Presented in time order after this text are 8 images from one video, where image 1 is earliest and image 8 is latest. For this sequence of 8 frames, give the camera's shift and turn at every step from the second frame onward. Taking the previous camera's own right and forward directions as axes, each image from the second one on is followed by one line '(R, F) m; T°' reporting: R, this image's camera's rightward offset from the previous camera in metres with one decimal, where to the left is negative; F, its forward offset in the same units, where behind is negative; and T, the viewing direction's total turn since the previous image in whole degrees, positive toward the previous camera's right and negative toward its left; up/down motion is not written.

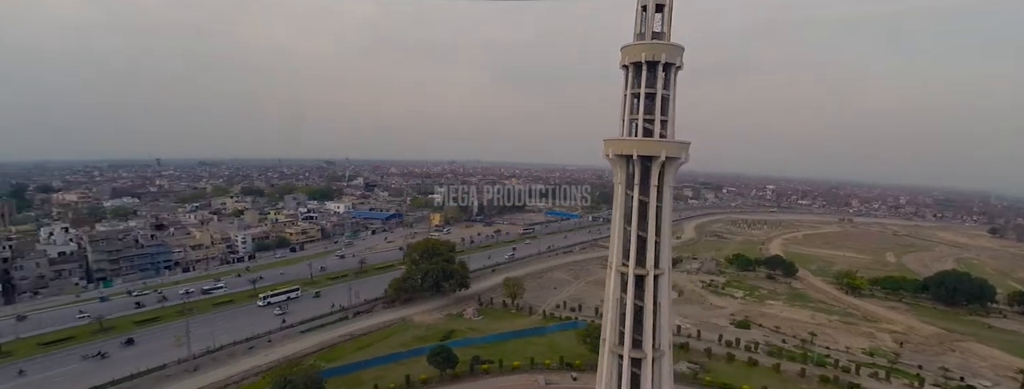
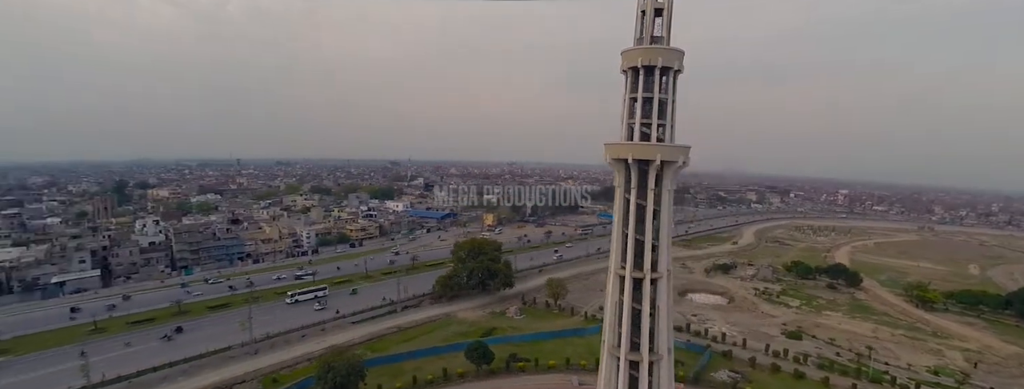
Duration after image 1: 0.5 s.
(+0.7, 0.0) m; -7°
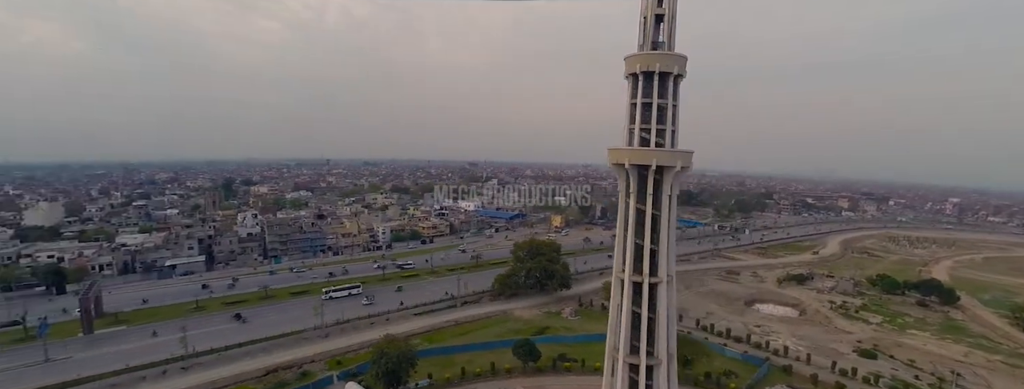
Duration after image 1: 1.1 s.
(+0.9, -0.1) m; -9°
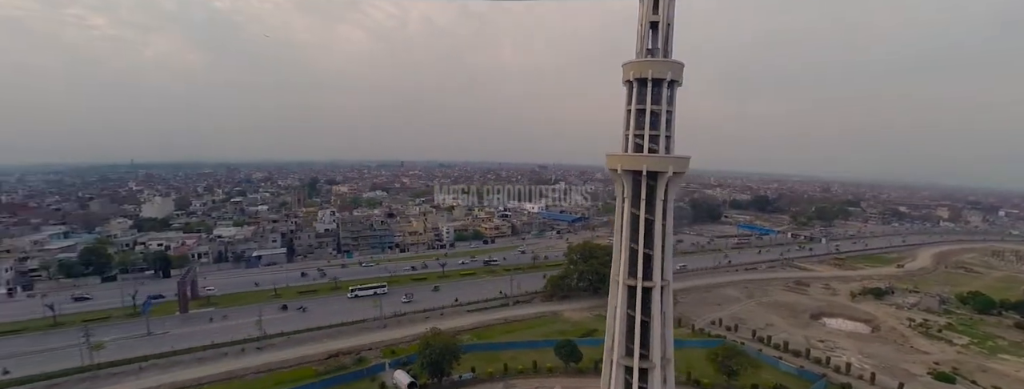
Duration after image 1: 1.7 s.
(+1.0, -0.2) m; -8°
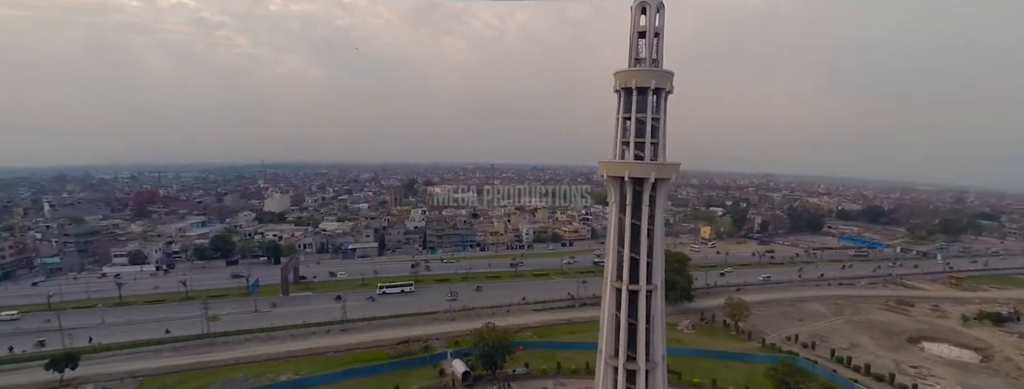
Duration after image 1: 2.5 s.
(+1.4, -0.3) m; -11°
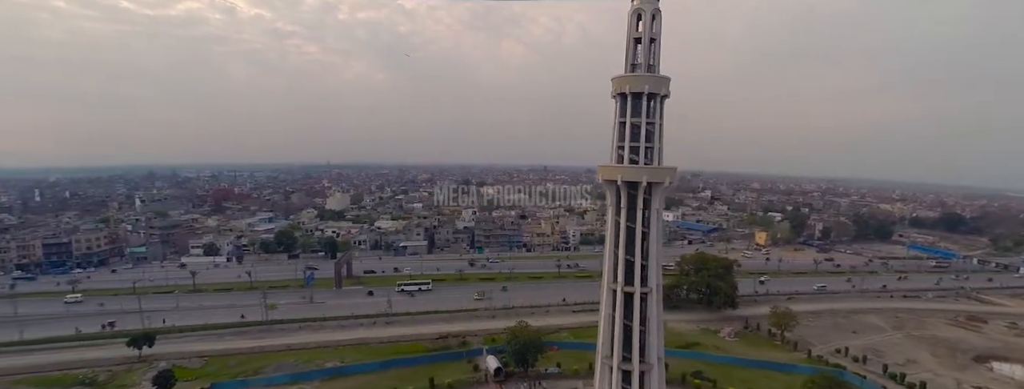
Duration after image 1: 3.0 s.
(+0.8, -0.2) m; -6°
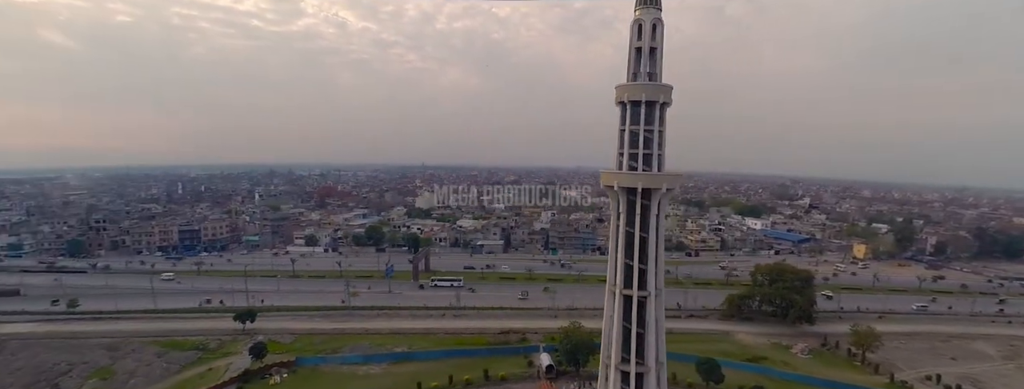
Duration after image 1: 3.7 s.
(+1.3, -0.4) m; -10°
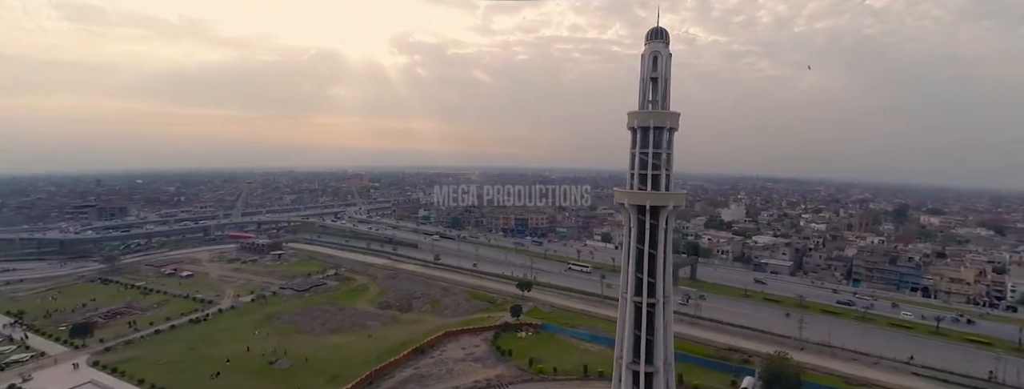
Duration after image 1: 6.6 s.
(+5.6, -0.6) m; -38°
